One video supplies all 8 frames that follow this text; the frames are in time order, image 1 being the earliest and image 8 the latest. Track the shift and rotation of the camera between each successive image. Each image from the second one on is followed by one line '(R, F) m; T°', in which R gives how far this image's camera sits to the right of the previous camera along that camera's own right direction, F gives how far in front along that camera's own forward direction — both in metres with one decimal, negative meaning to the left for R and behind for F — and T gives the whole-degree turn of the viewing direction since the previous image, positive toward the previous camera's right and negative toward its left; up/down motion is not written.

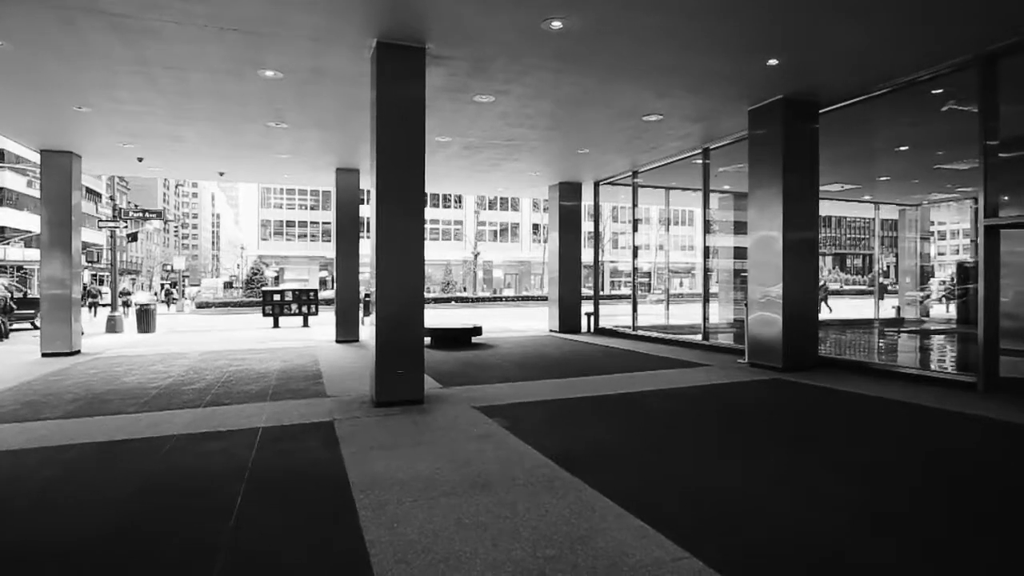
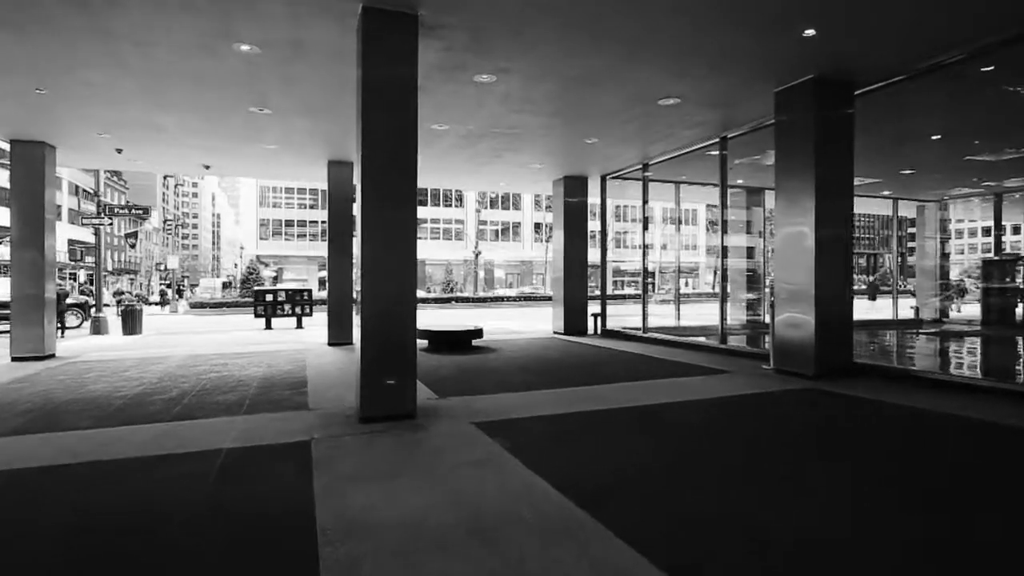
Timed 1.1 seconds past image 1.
(0.0, +0.7) m; 0°
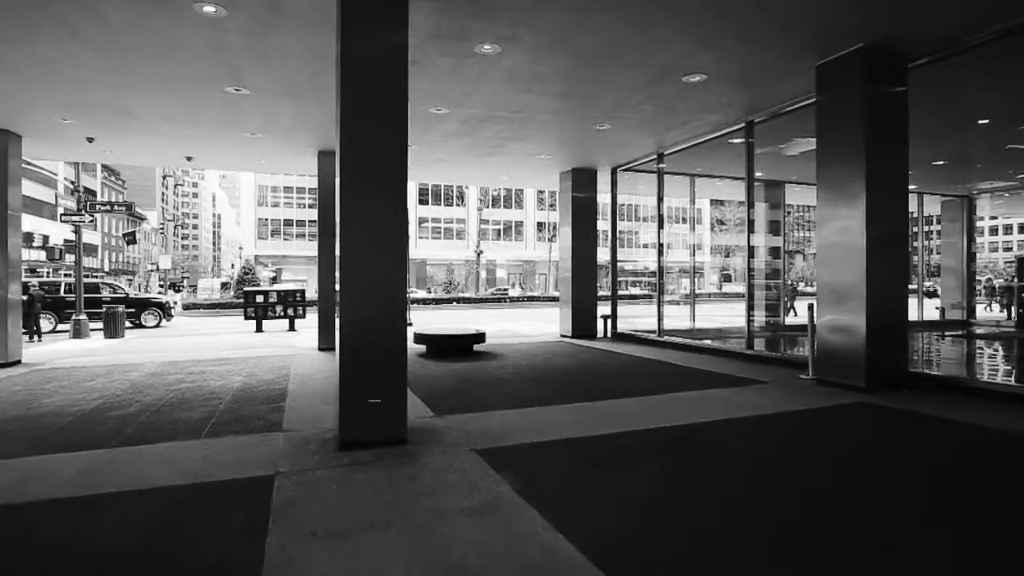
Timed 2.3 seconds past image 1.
(0.0, +0.9) m; 0°
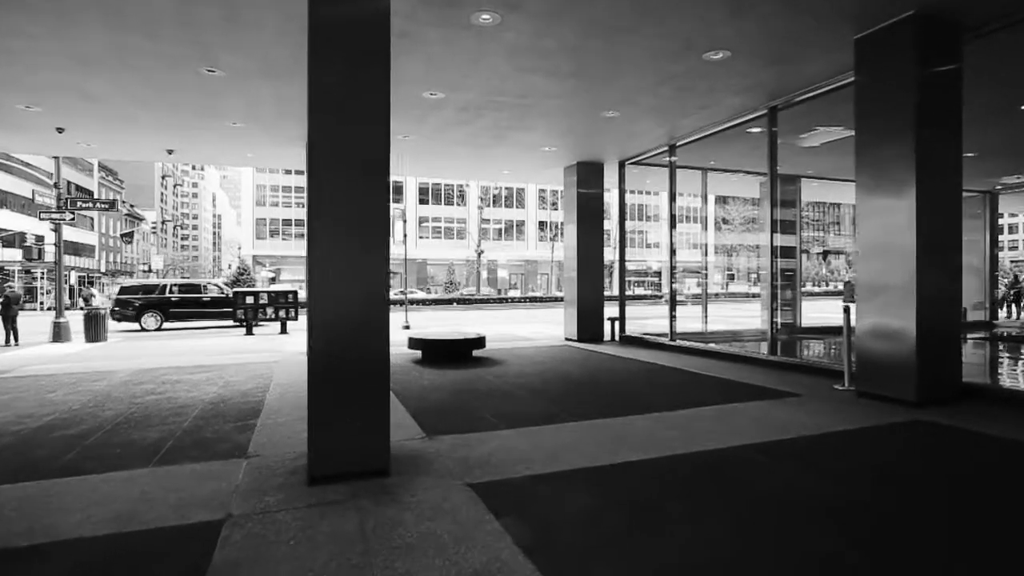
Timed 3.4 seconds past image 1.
(0.0, +0.7) m; 0°
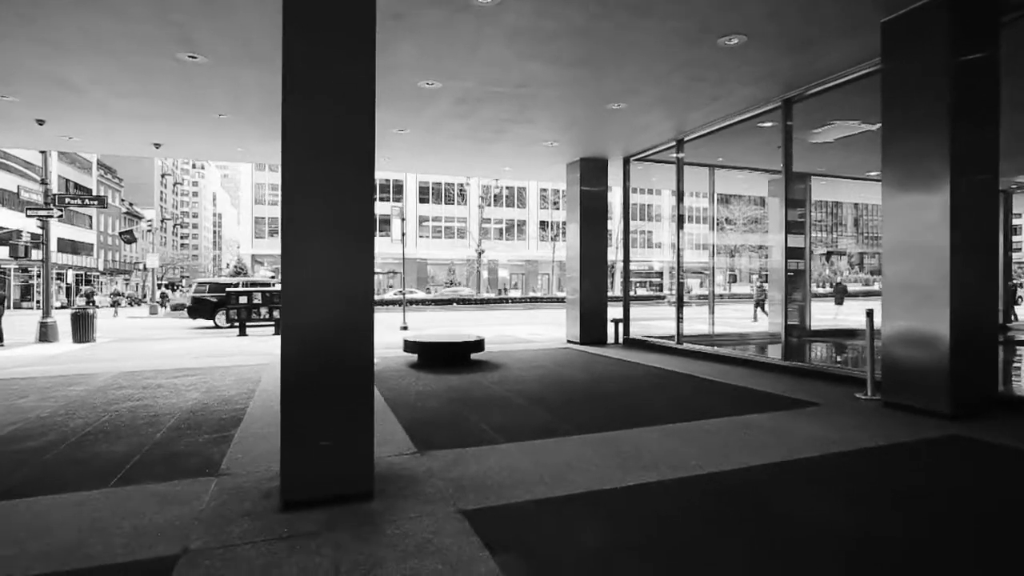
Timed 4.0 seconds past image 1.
(0.0, +0.4) m; 0°
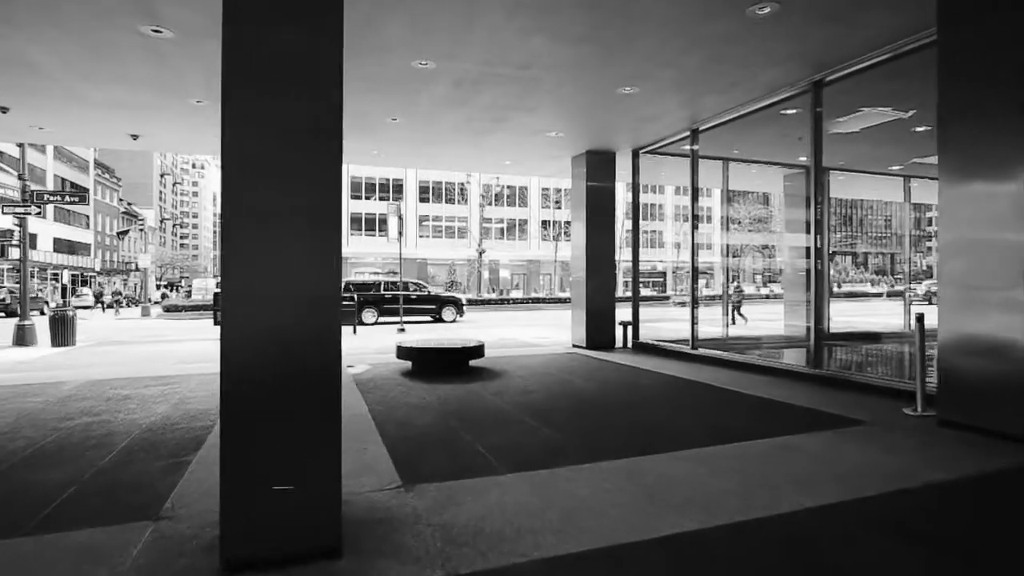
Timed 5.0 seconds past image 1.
(0.0, +0.7) m; 0°
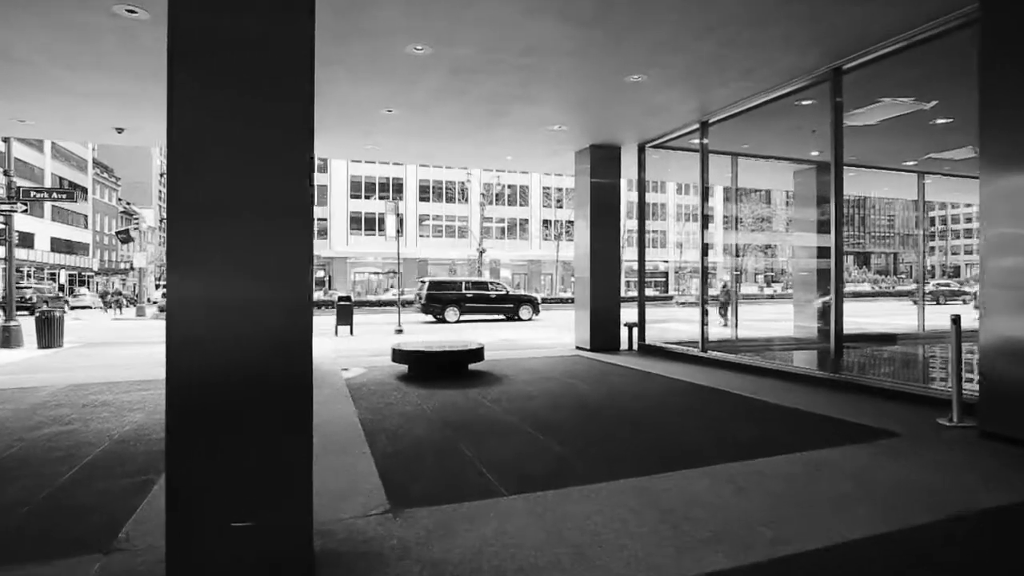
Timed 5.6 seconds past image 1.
(0.0, +0.4) m; 0°
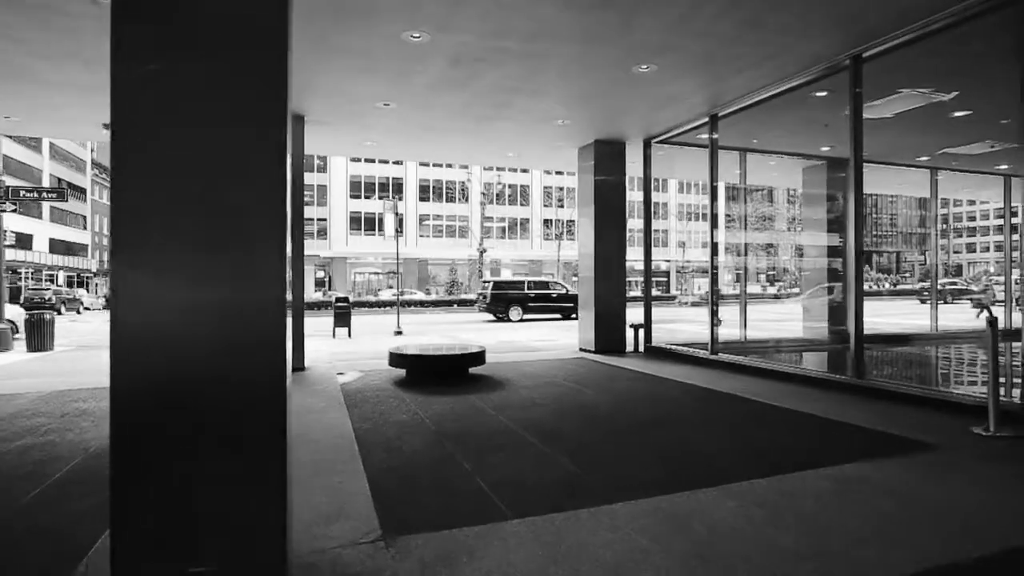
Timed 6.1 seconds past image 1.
(0.0, +0.3) m; 0°
